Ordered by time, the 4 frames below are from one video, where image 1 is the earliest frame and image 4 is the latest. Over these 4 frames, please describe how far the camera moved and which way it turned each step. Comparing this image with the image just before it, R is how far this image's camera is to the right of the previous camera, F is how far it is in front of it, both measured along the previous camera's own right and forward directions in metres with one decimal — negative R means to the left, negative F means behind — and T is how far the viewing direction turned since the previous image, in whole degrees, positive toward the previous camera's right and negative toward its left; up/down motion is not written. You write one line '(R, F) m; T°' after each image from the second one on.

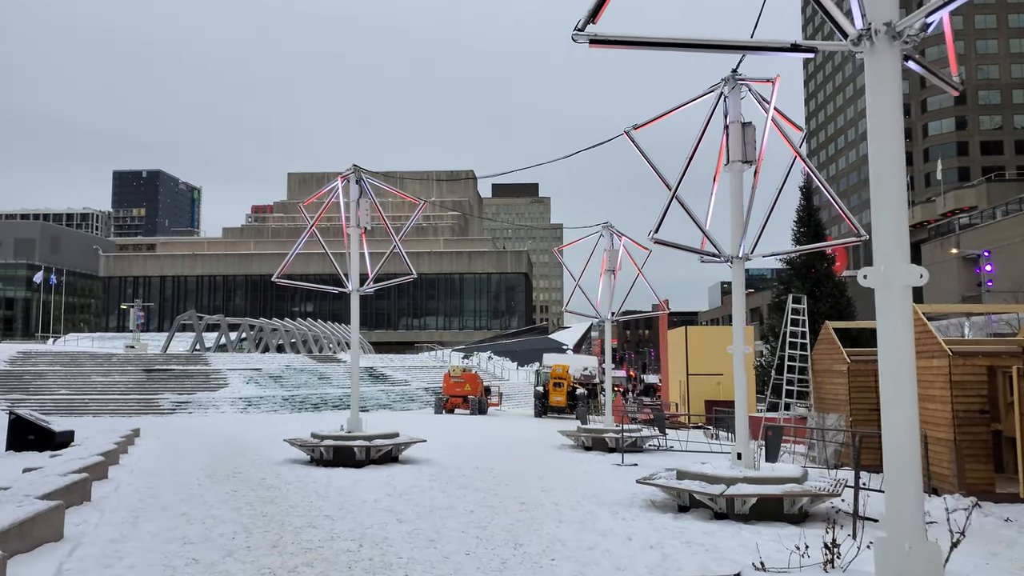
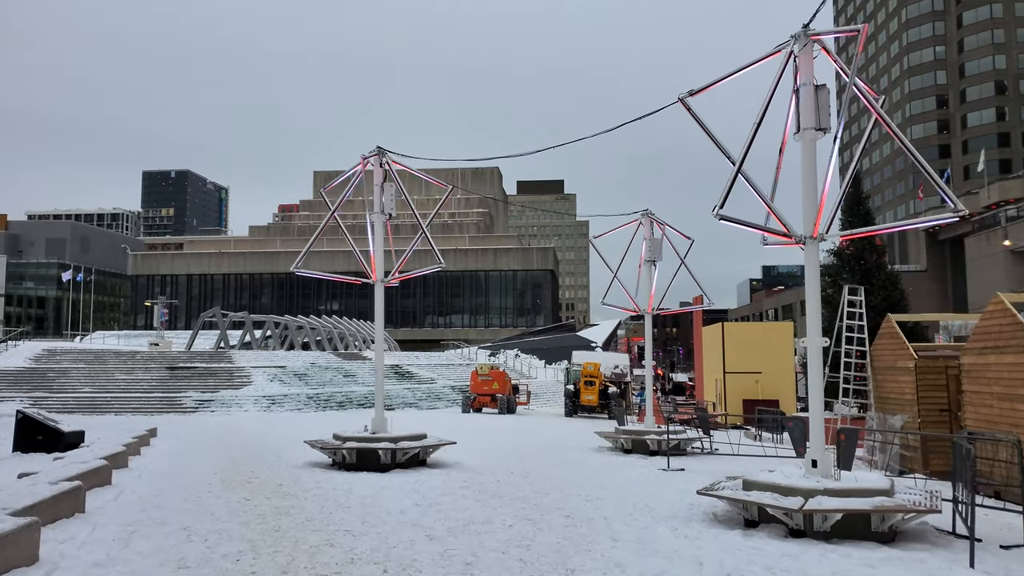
(-0.2, +1.2) m; -2°
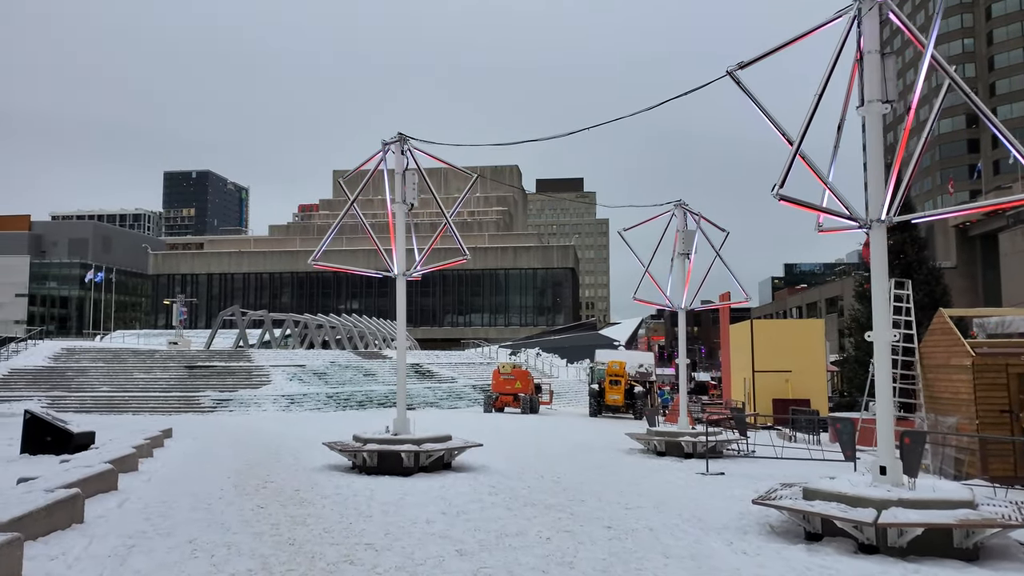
(-0.2, +0.8) m; -1°
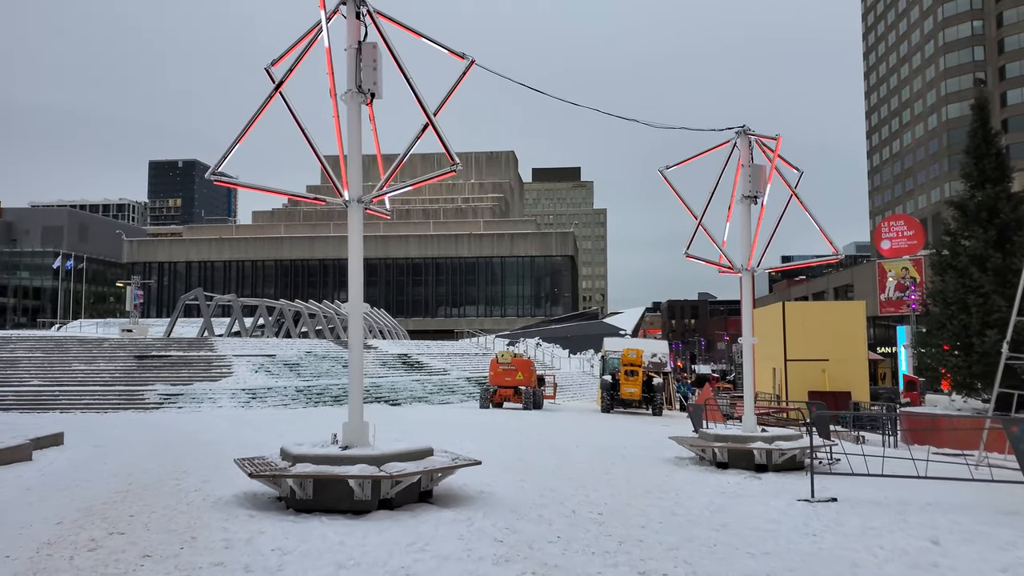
(-0.2, +4.7) m; 0°
